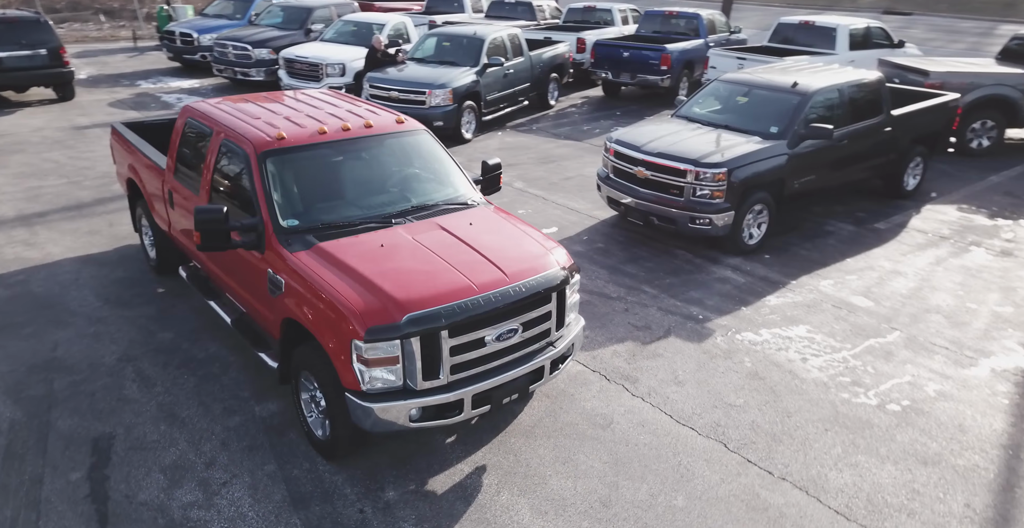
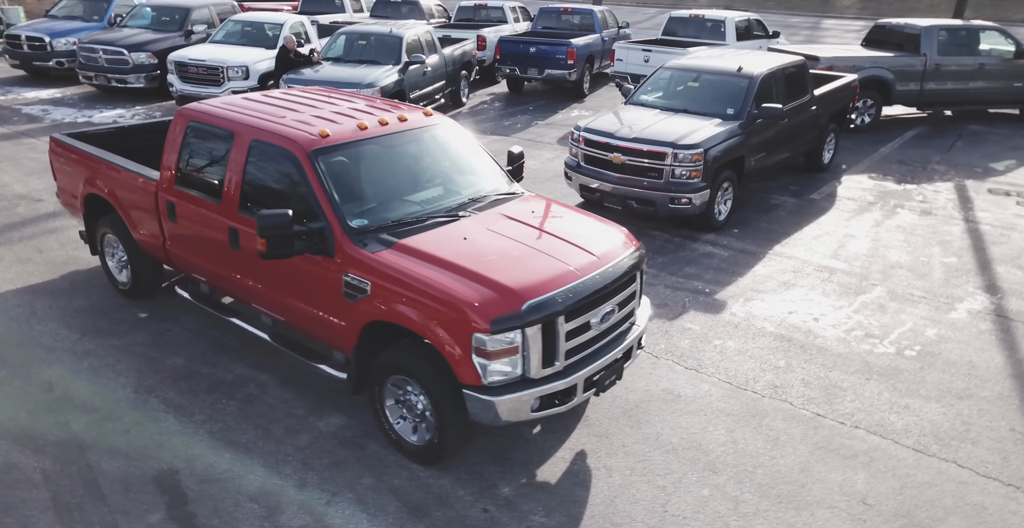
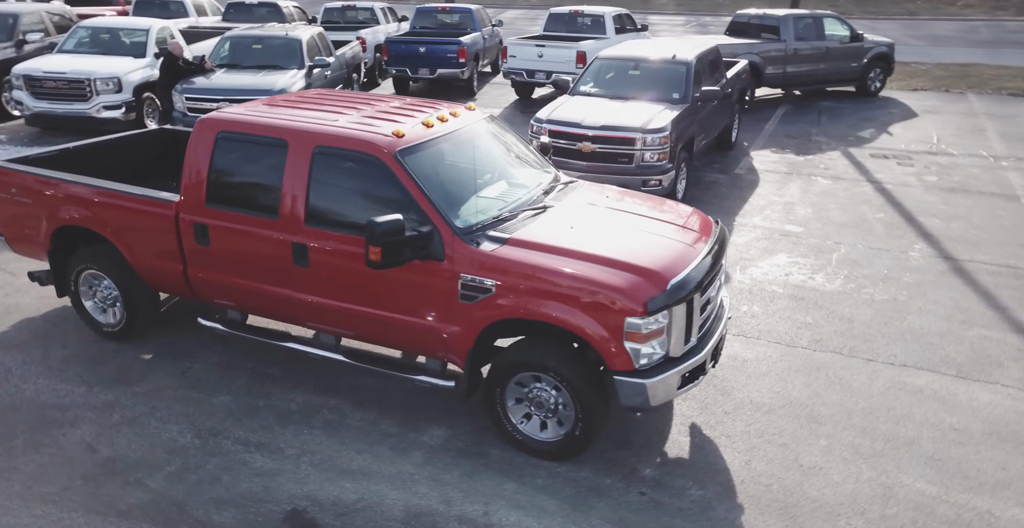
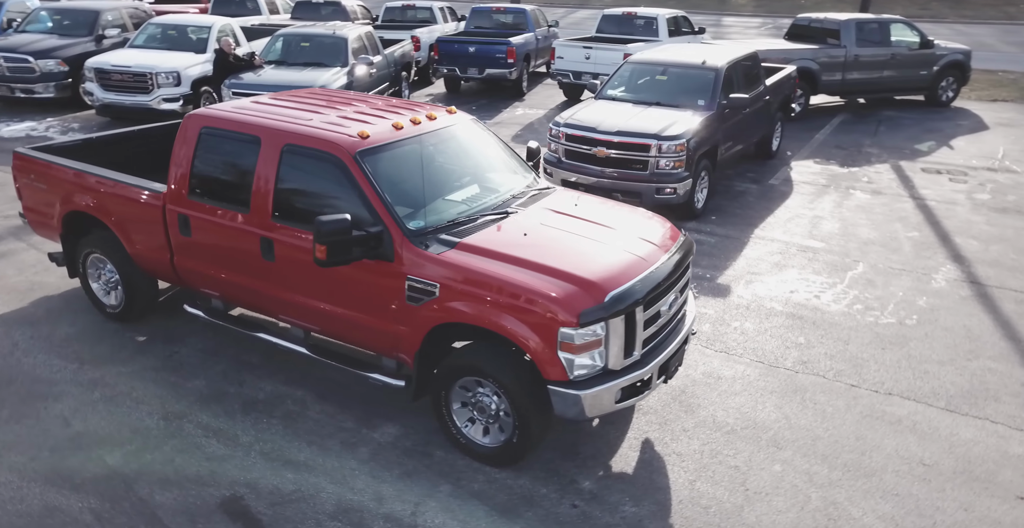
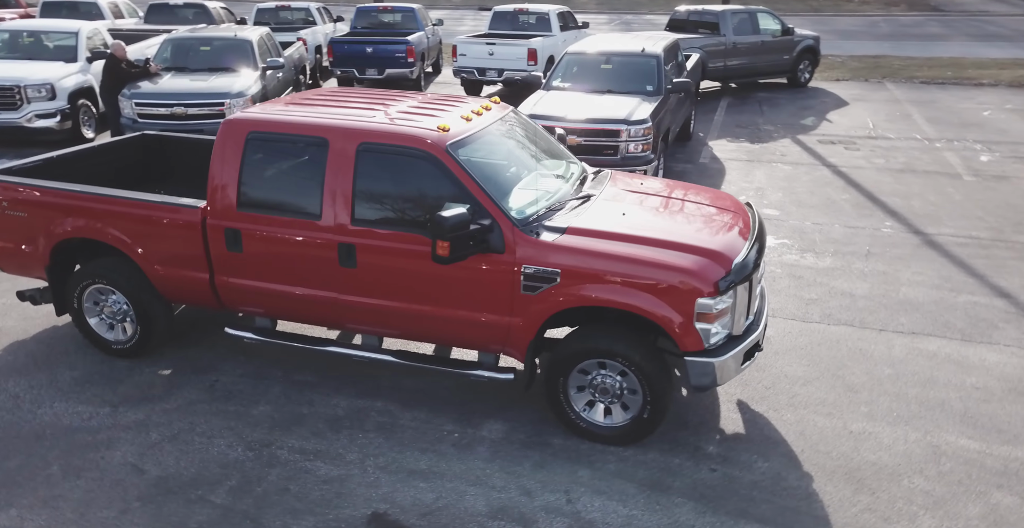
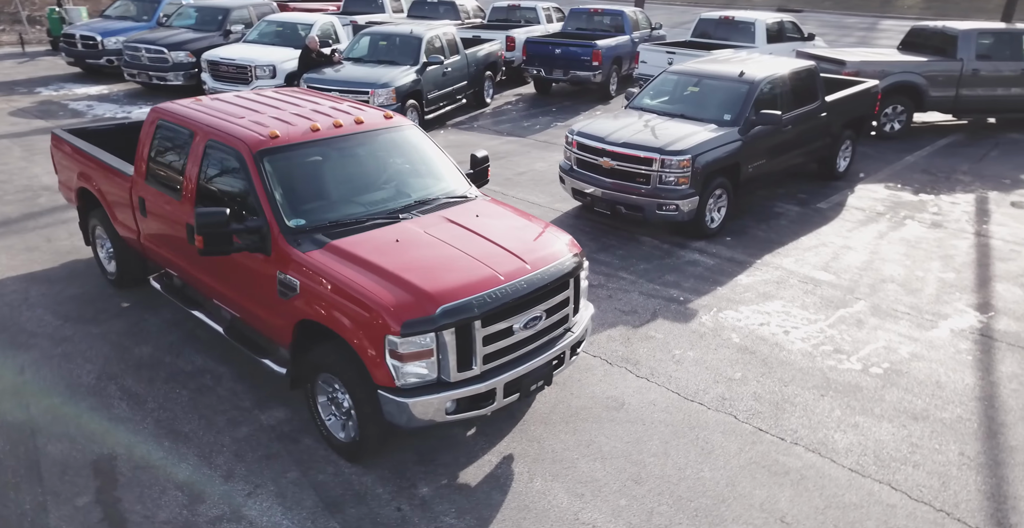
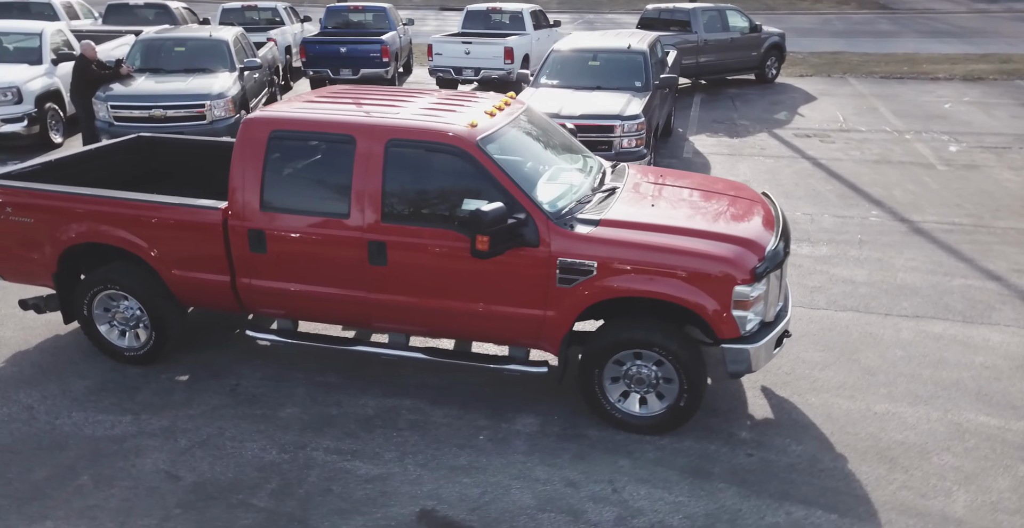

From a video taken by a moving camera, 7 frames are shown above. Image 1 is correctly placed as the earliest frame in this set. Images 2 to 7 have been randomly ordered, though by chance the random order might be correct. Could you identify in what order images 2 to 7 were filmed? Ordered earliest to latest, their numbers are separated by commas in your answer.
6, 2, 4, 3, 5, 7
